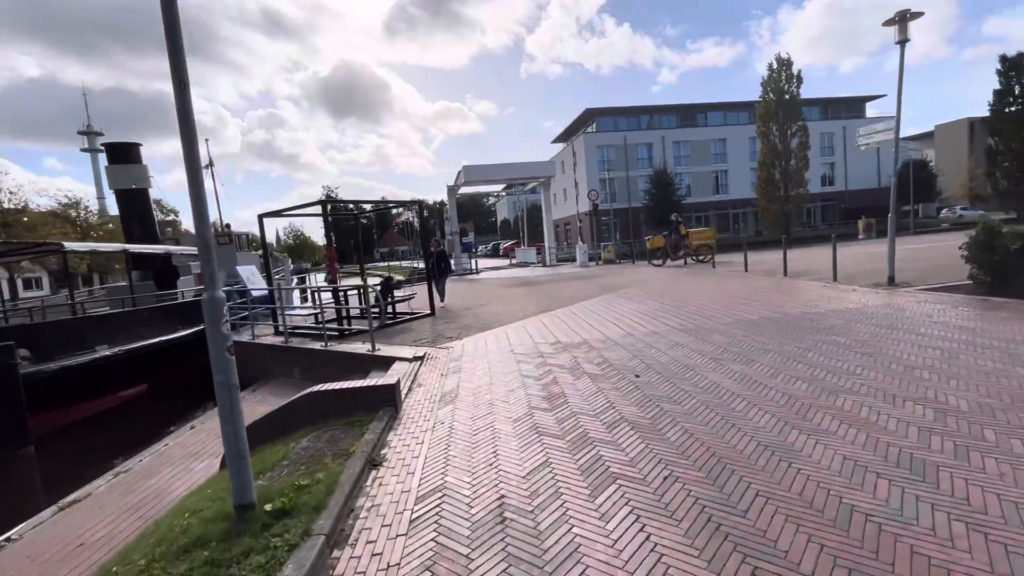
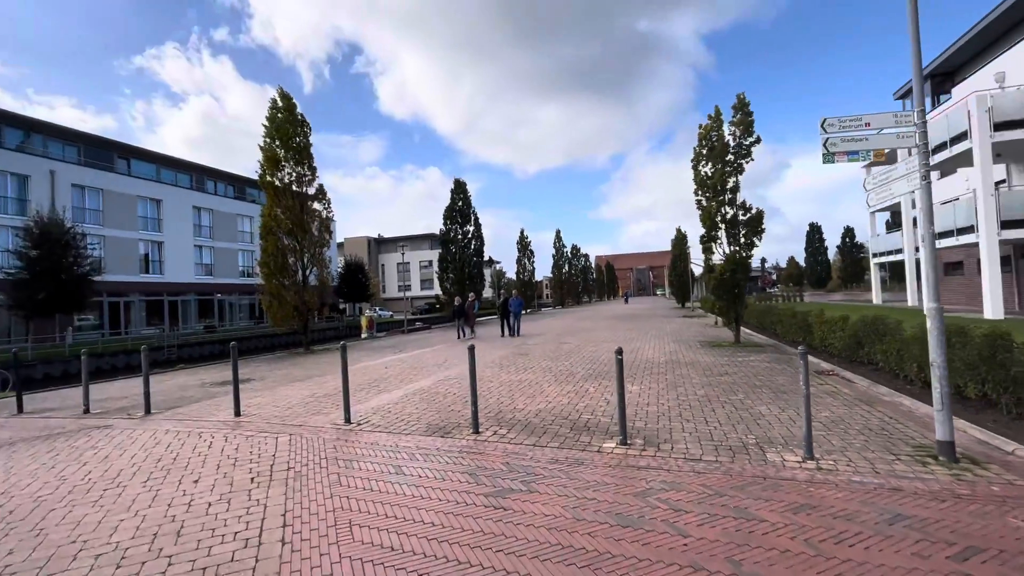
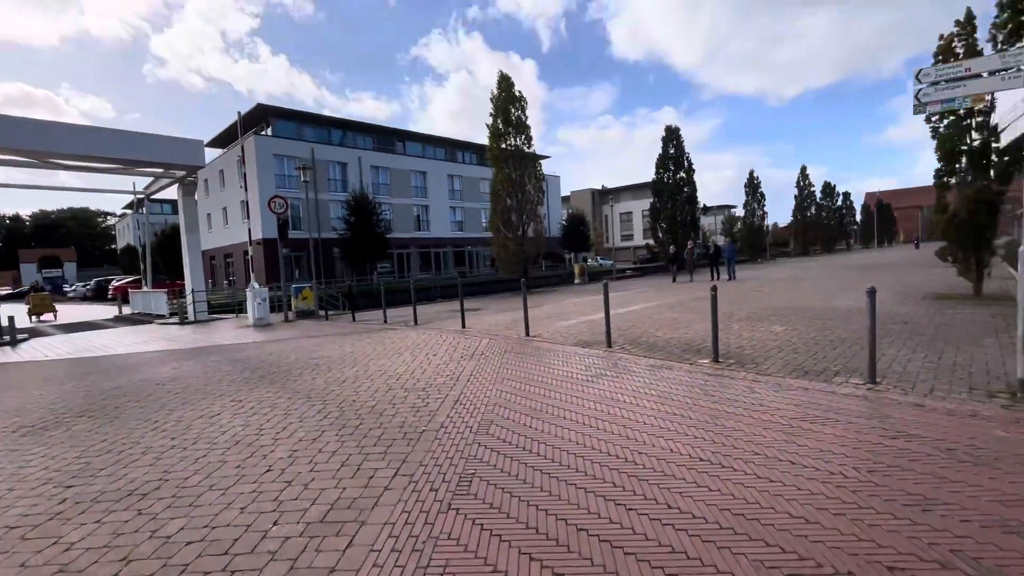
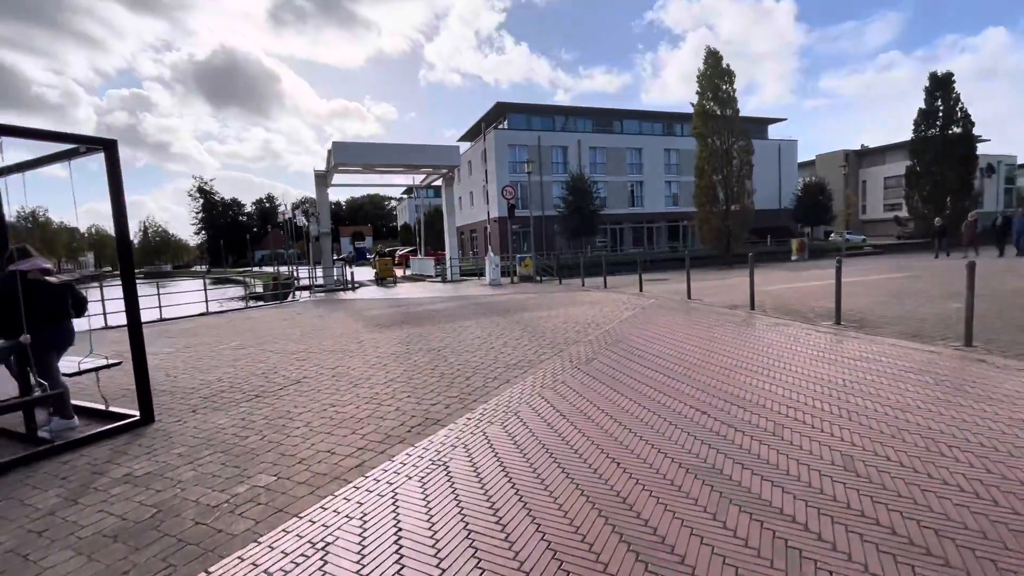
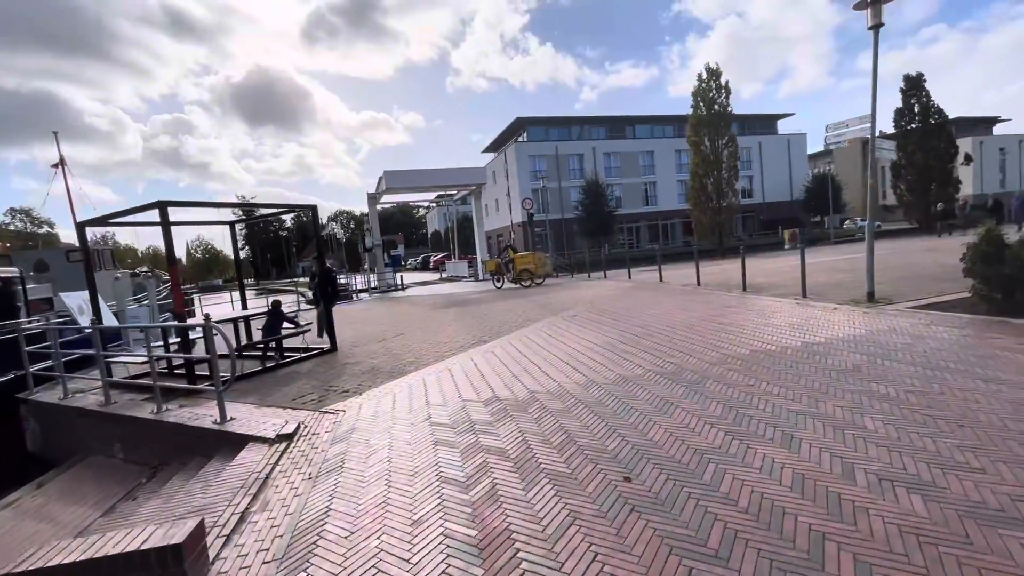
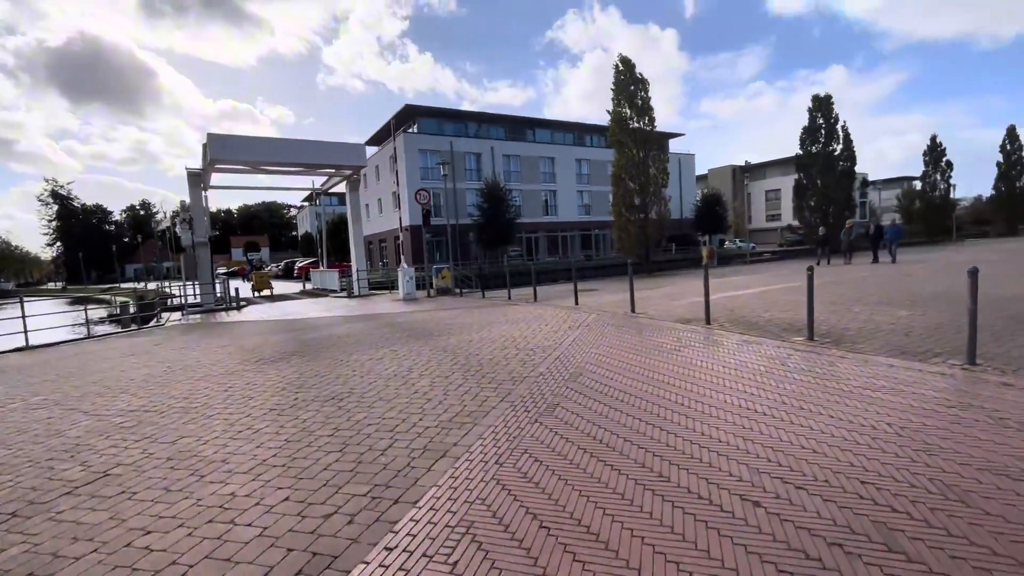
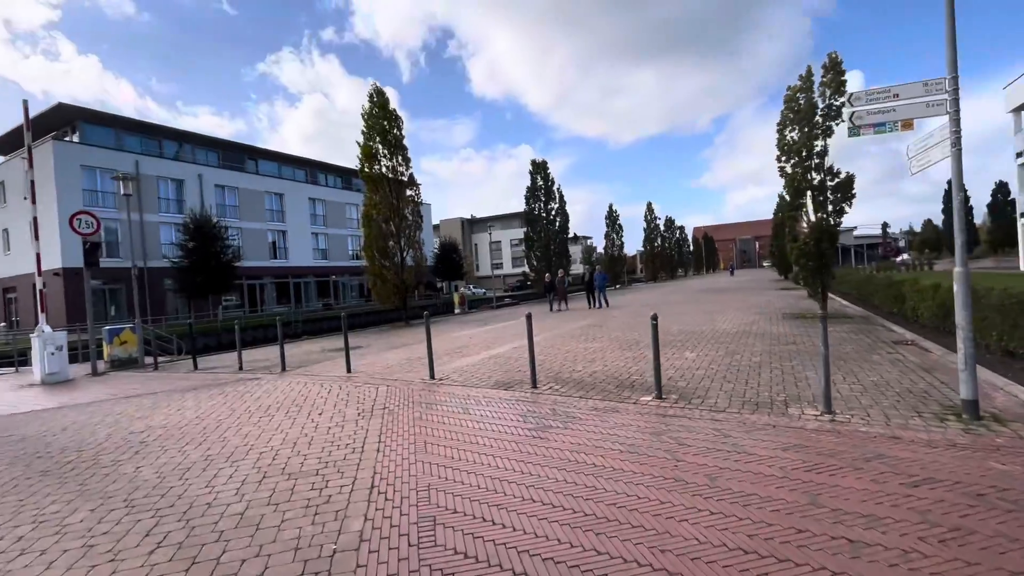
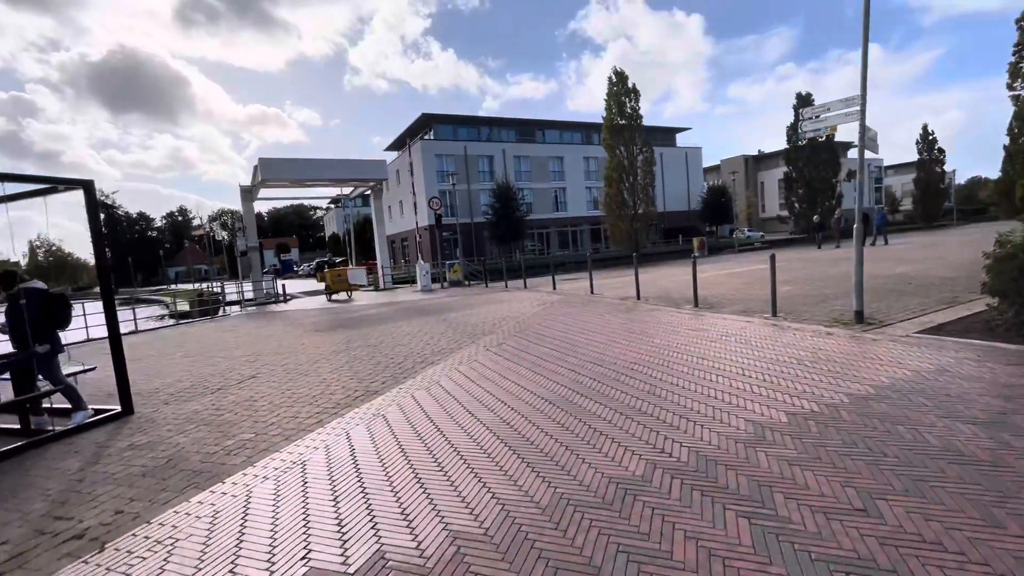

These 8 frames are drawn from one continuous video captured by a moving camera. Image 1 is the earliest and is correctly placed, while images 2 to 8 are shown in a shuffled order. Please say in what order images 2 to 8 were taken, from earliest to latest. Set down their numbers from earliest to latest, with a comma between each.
5, 8, 4, 6, 3, 7, 2
